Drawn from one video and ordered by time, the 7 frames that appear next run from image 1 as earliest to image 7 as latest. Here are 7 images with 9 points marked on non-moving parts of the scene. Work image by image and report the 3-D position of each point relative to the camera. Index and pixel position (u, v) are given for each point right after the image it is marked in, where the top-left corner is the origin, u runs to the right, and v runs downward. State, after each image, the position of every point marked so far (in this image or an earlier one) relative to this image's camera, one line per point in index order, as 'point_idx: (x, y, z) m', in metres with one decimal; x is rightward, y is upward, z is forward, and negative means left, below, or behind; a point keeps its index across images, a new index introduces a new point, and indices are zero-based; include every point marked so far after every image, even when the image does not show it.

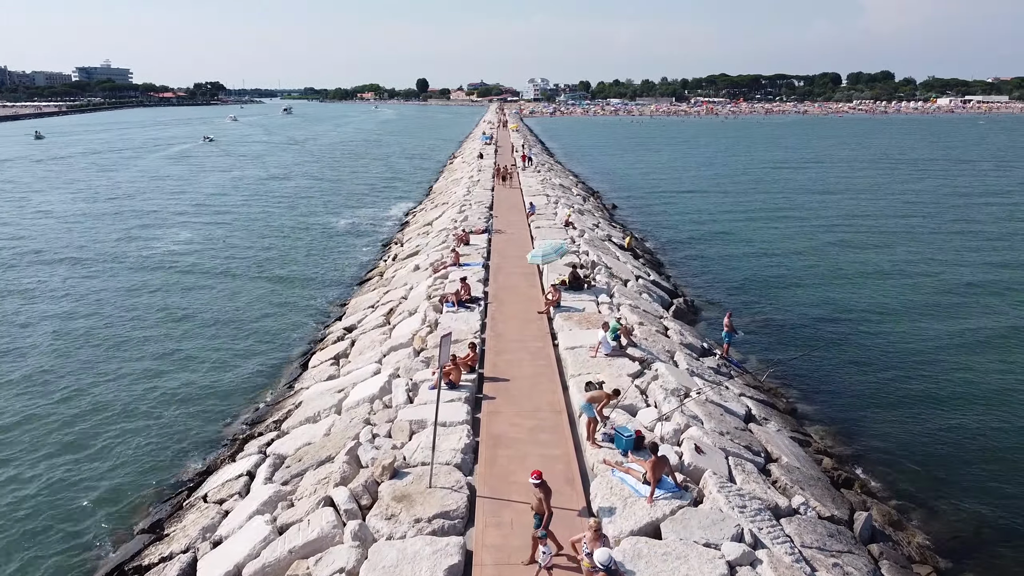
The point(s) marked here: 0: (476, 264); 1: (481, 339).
0: (-0.7, +0.5, +16.1) m
1: (-0.4, -0.7, +11.4) m
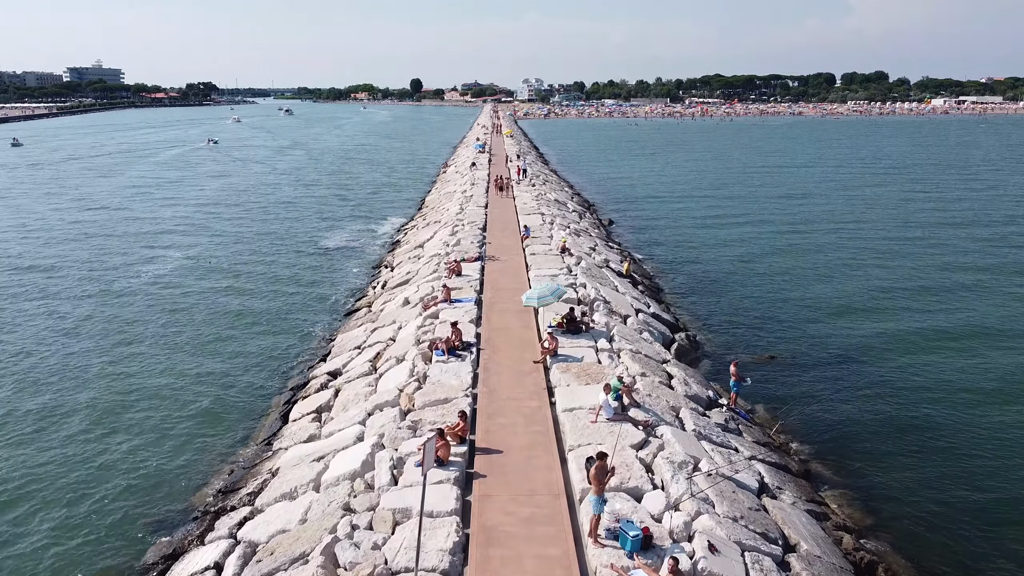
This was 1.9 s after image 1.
0: (-0.8, -0.2, +15.3) m
1: (-0.5, -1.4, +10.6) m
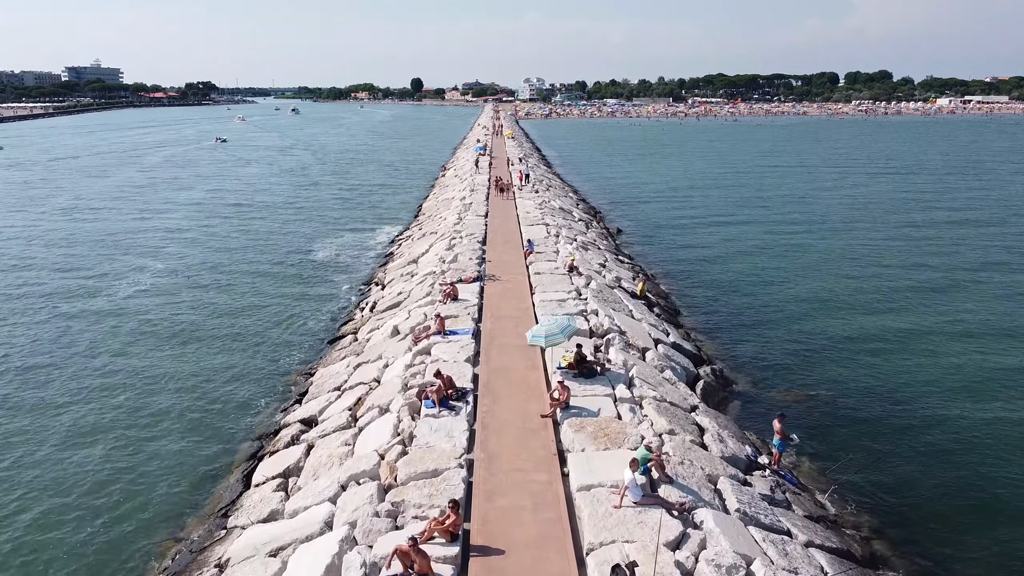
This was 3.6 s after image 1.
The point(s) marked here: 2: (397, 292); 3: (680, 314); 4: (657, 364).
0: (-0.8, -0.7, +13.4) m
1: (-0.5, -1.9, +8.7) m
2: (-2.5, -0.1, +18.4) m
3: (+3.9, -0.6, +19.2) m
4: (+2.3, -1.2, +13.2) m
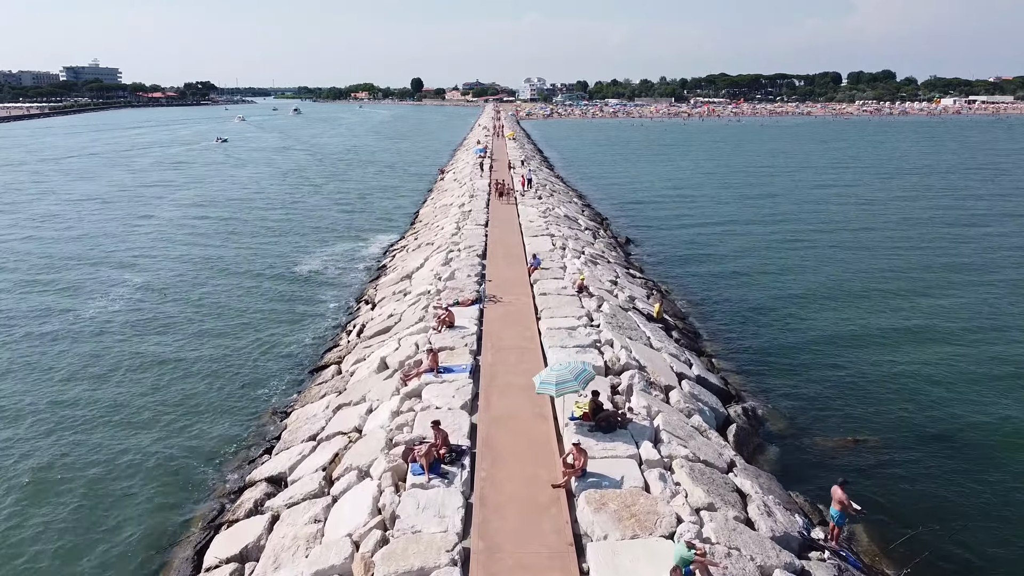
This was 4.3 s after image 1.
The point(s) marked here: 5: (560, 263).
0: (-0.7, -1.1, +11.6) m
1: (-0.4, -2.3, +7.0) m
2: (-2.5, -0.5, +16.6) m
3: (+4.0, -1.0, +17.5) m
4: (+2.4, -1.6, +11.4) m
5: (+1.1, +0.6, +18.8) m
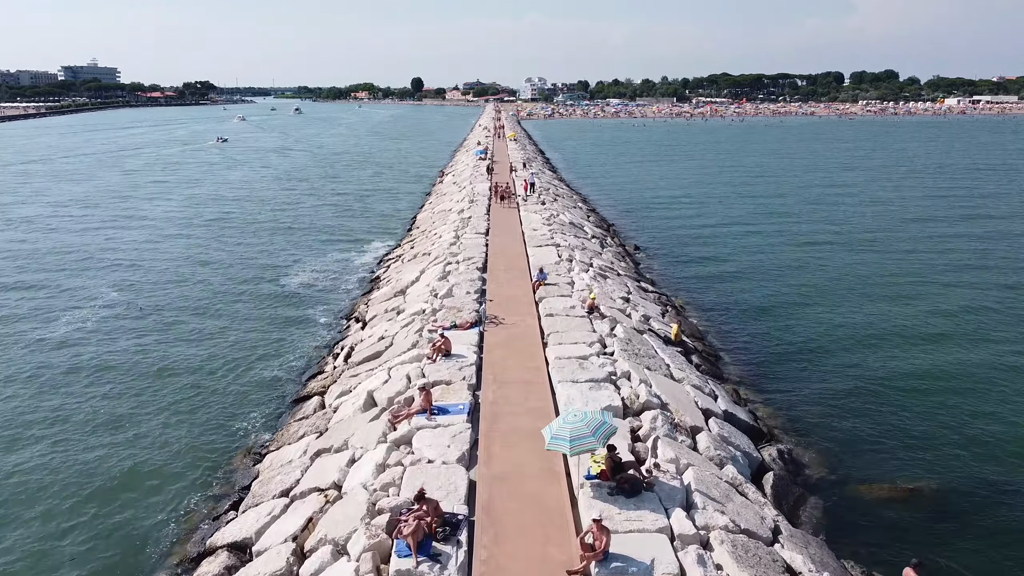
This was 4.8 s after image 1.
0: (-0.7, -1.5, +10.1) m
1: (-0.4, -2.7, +5.5) m
2: (-2.4, -0.9, +15.1) m
3: (+4.0, -1.4, +16.0) m
4: (+2.4, -2.0, +9.9) m
5: (+1.1, +0.2, +17.3) m
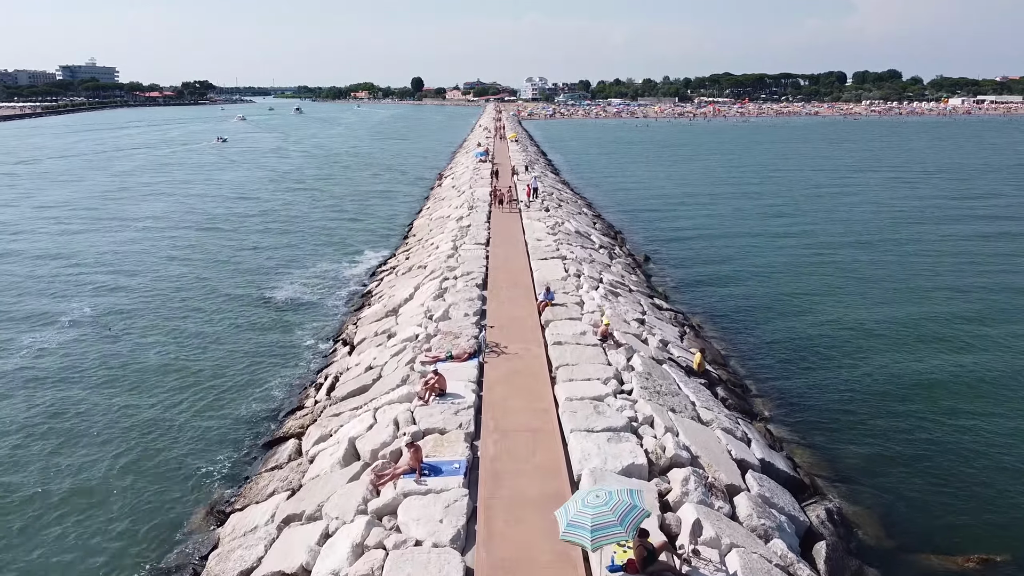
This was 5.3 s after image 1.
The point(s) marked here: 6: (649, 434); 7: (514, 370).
0: (-0.6, -1.9, +8.5) m
1: (-0.3, -3.0, +3.9) m
2: (-2.4, -1.2, +13.5) m
3: (+4.1, -1.8, +14.4) m
4: (+2.5, -2.4, +8.3) m
5: (+1.2, -0.2, +15.7) m
6: (+1.6, -1.7, +9.7) m
7: (0.0, -1.2, +11.6) m
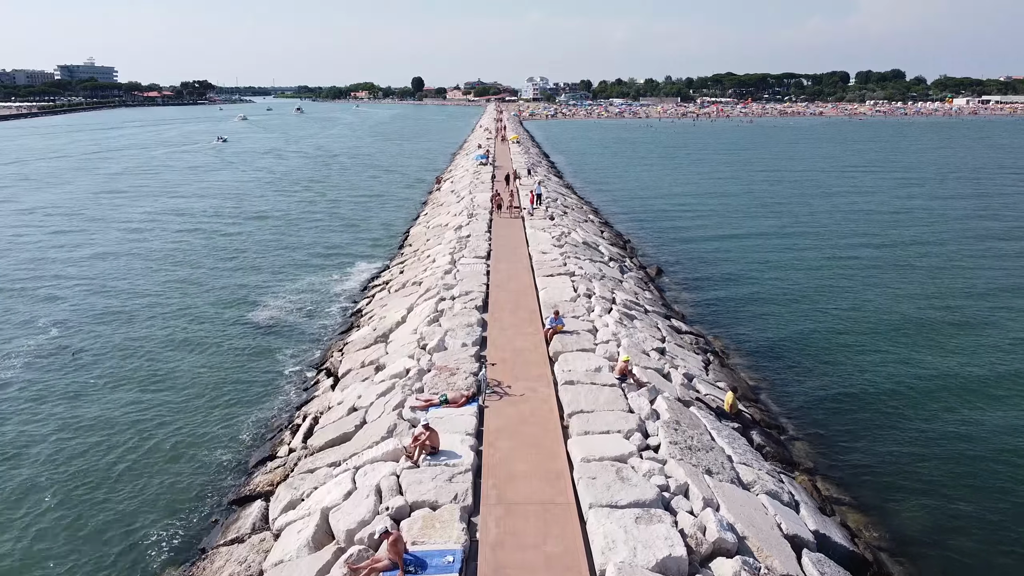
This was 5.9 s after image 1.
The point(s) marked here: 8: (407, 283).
0: (-0.6, -2.3, +6.8) m
1: (-0.3, -3.5, +2.2) m
2: (-2.3, -1.7, +11.8) m
3: (+4.1, -2.2, +12.7) m
4: (+2.5, -2.8, +6.6) m
5: (+1.3, -0.6, +14.0) m
6: (+1.7, -2.1, +8.0) m
7: (+0.1, -1.6, +9.9) m
8: (-2.4, +0.1, +18.9) m
